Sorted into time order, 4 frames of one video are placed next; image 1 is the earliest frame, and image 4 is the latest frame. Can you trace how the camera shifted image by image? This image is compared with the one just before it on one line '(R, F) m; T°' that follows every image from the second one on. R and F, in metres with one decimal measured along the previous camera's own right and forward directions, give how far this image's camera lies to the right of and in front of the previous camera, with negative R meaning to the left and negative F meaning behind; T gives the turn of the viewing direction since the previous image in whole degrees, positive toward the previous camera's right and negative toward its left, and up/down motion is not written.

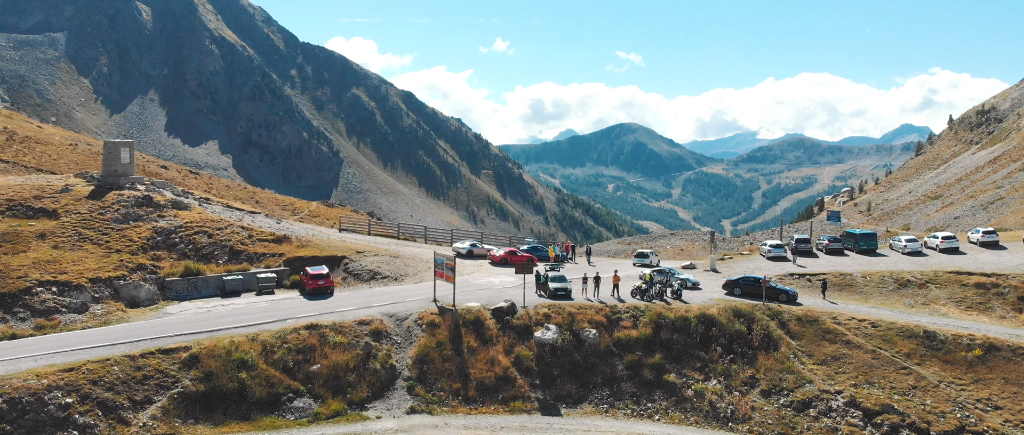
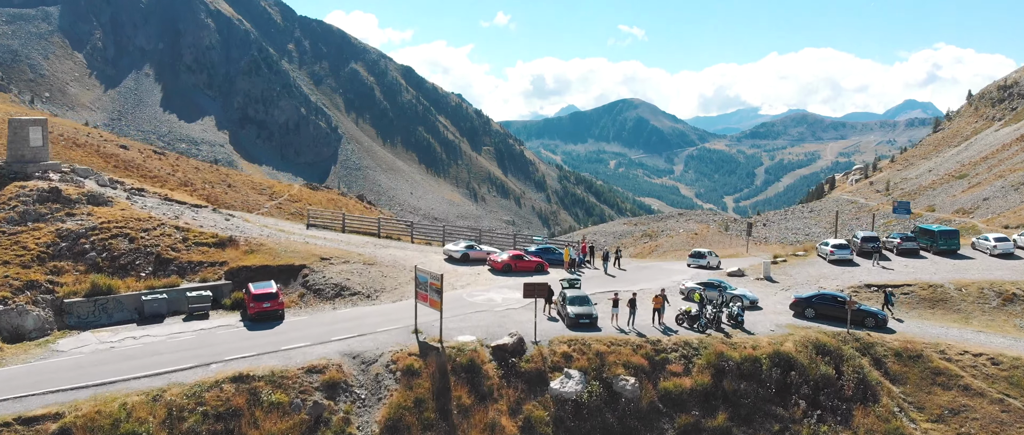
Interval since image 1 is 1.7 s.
(-0.2, +9.2) m; 0°
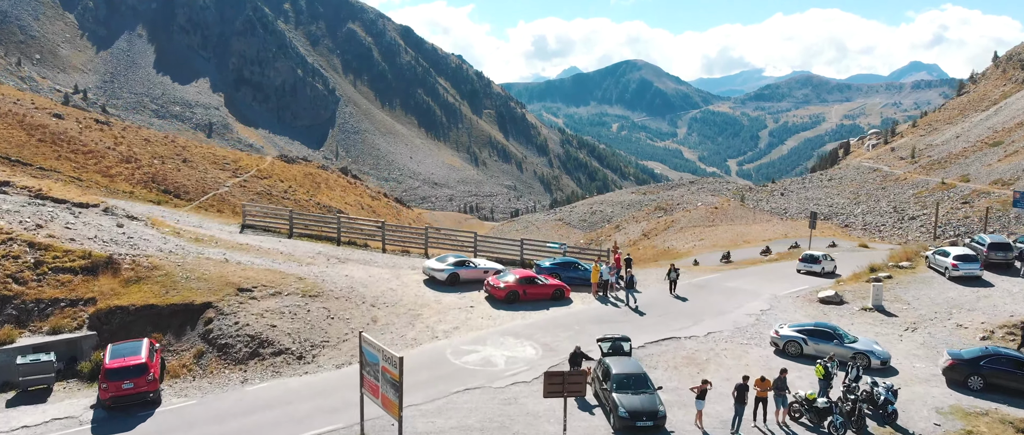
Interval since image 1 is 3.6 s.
(-0.2, +11.0) m; 0°
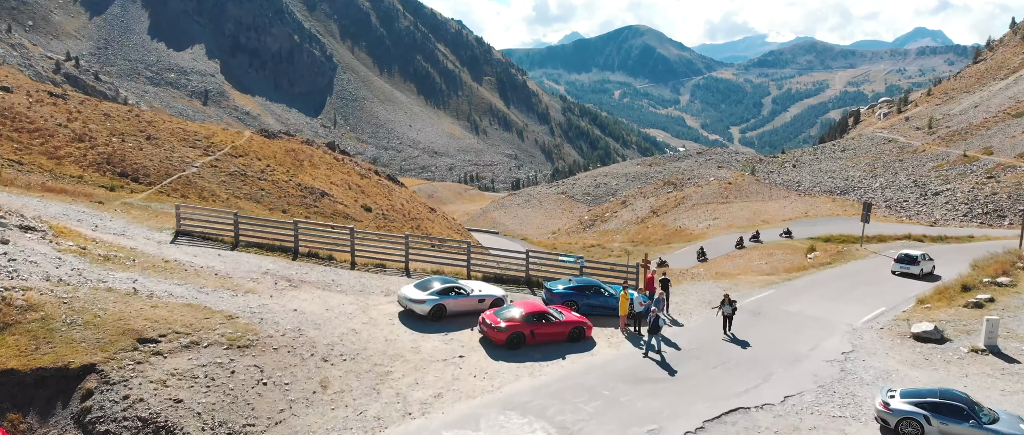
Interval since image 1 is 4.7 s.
(-0.1, +6.4) m; 0°
